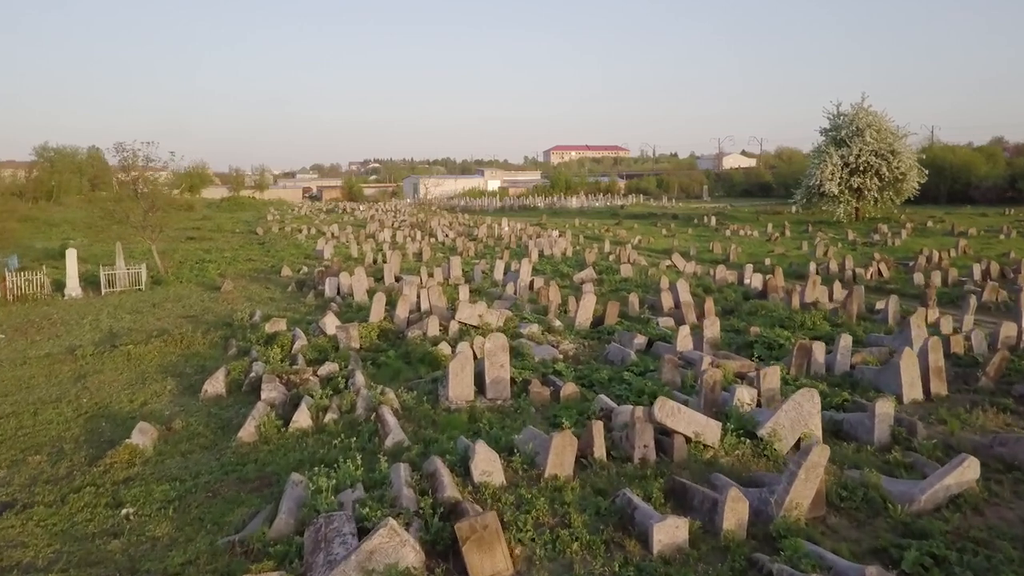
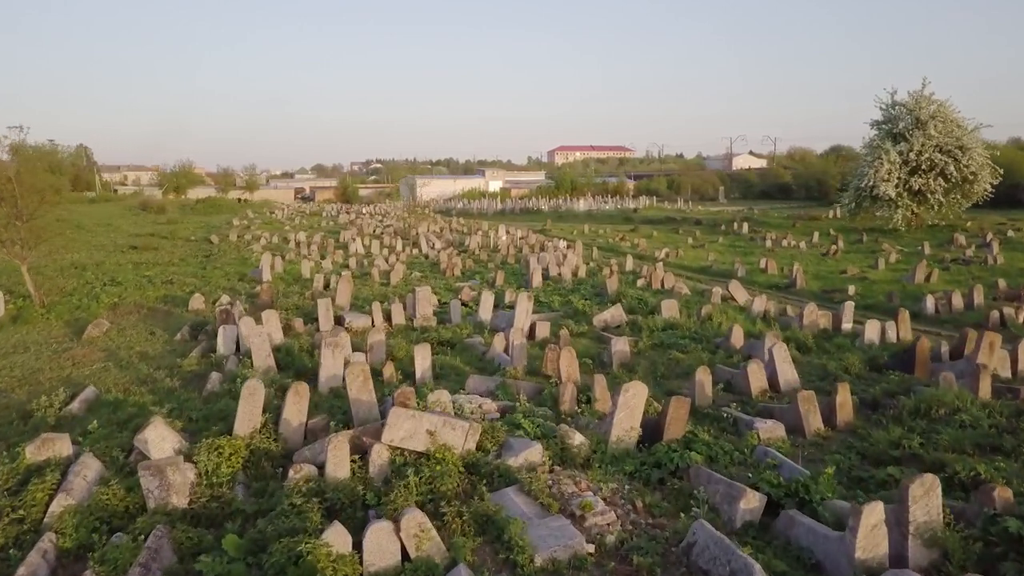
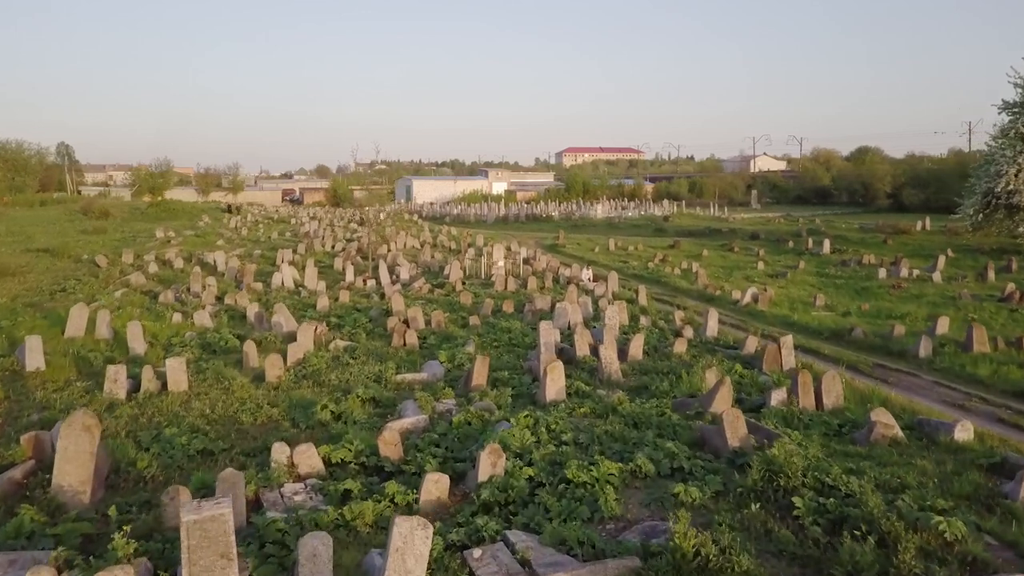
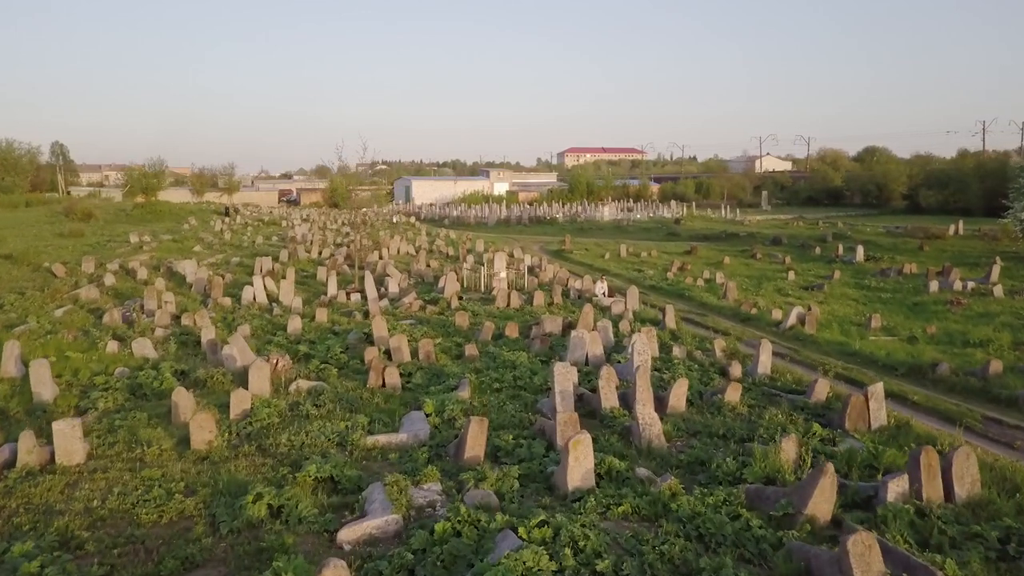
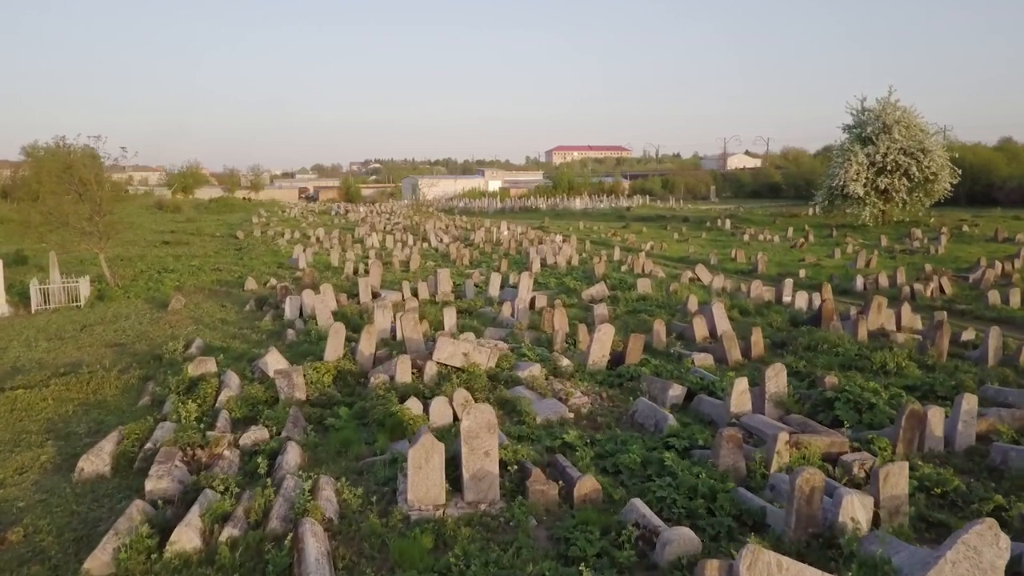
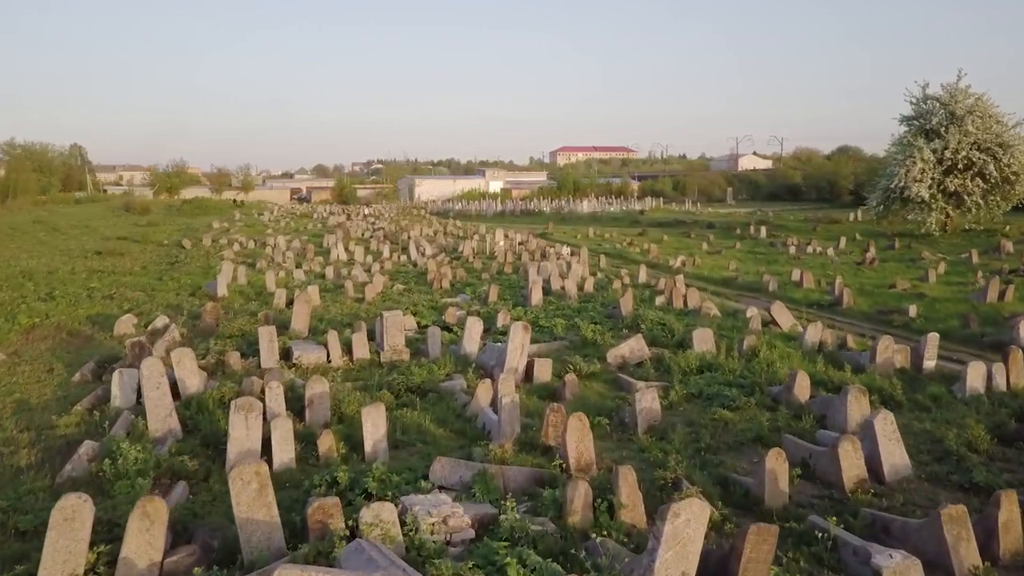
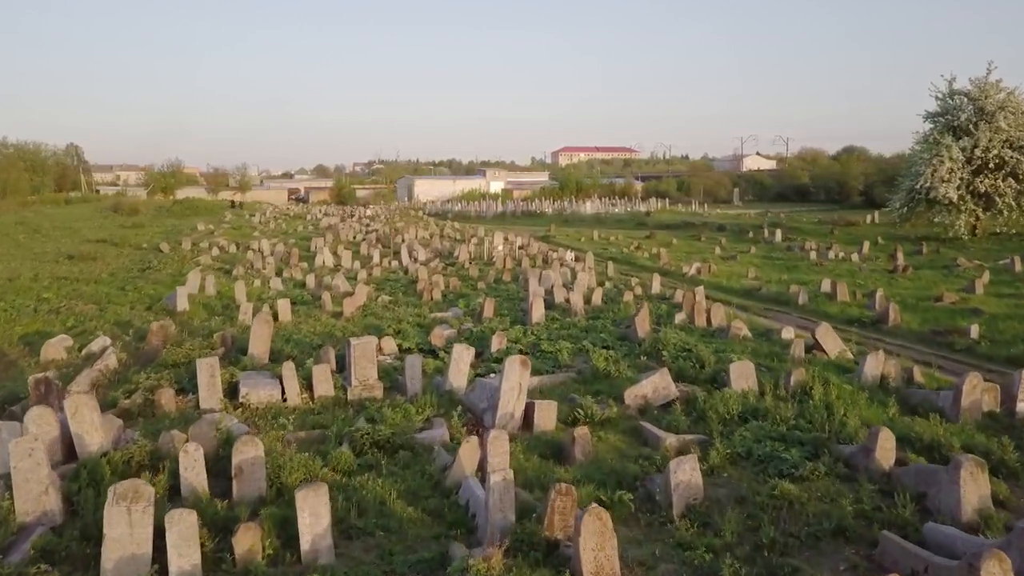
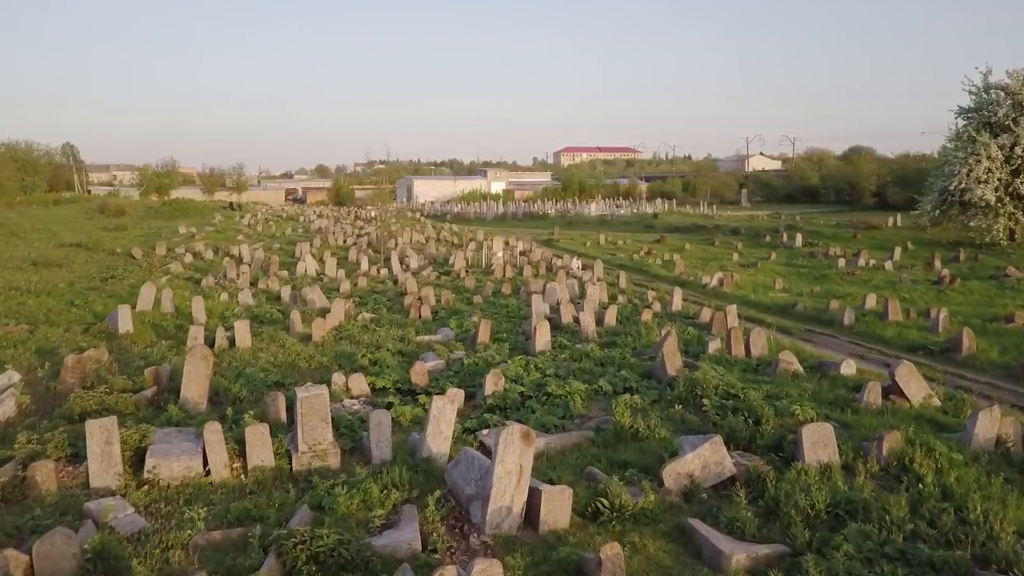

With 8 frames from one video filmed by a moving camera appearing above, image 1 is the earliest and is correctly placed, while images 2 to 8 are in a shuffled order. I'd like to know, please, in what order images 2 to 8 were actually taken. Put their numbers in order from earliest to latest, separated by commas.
5, 2, 6, 7, 8, 3, 4
